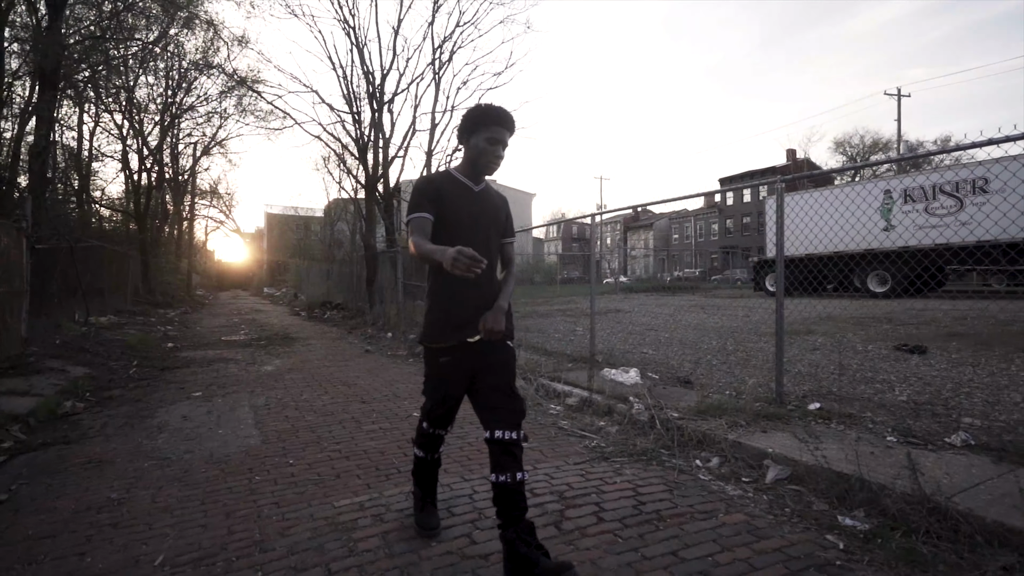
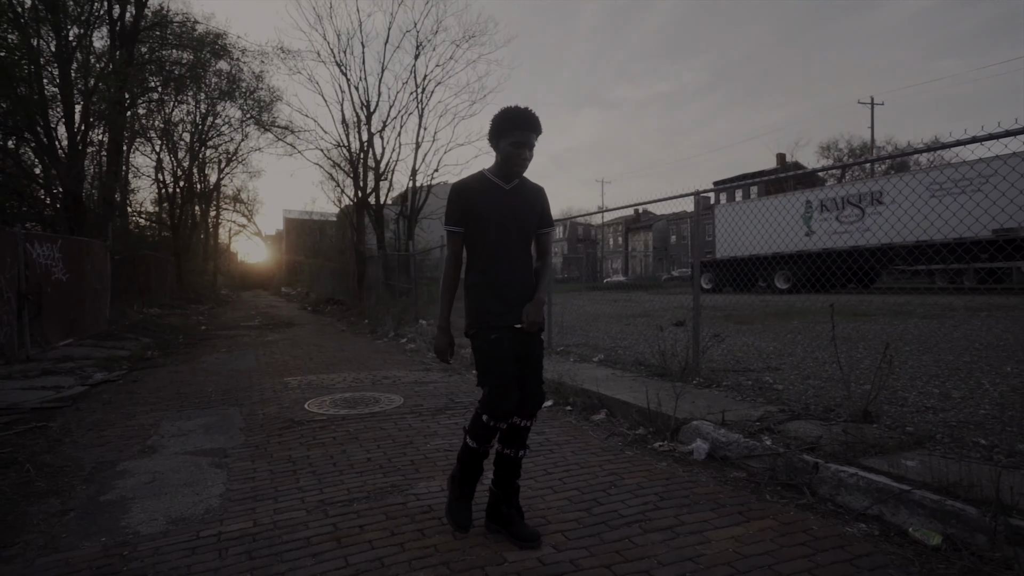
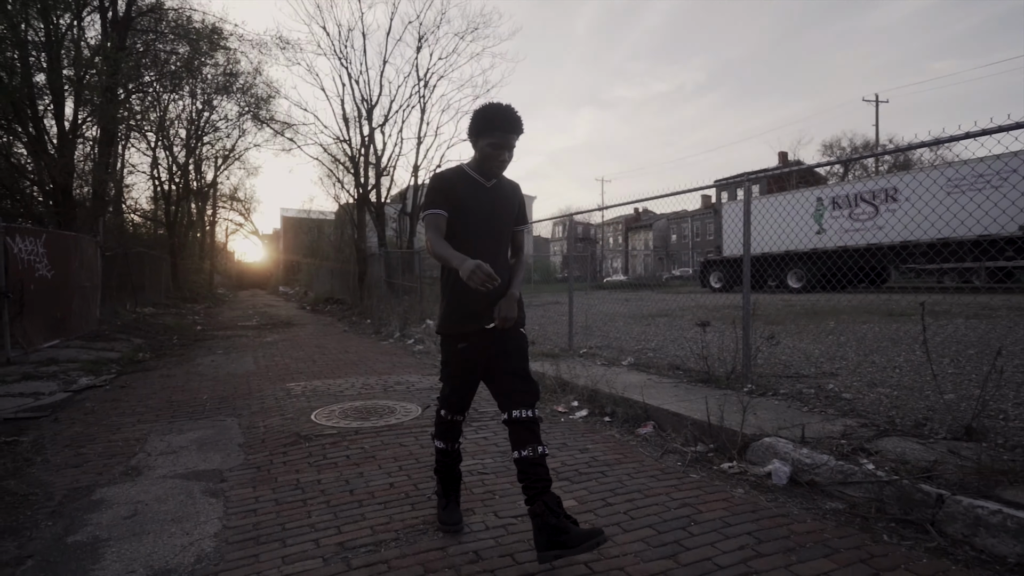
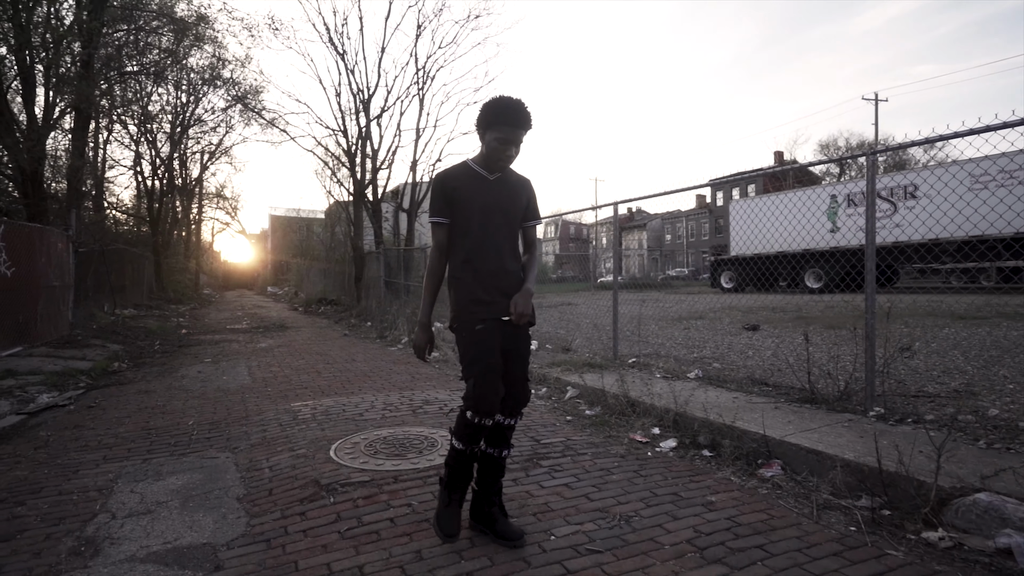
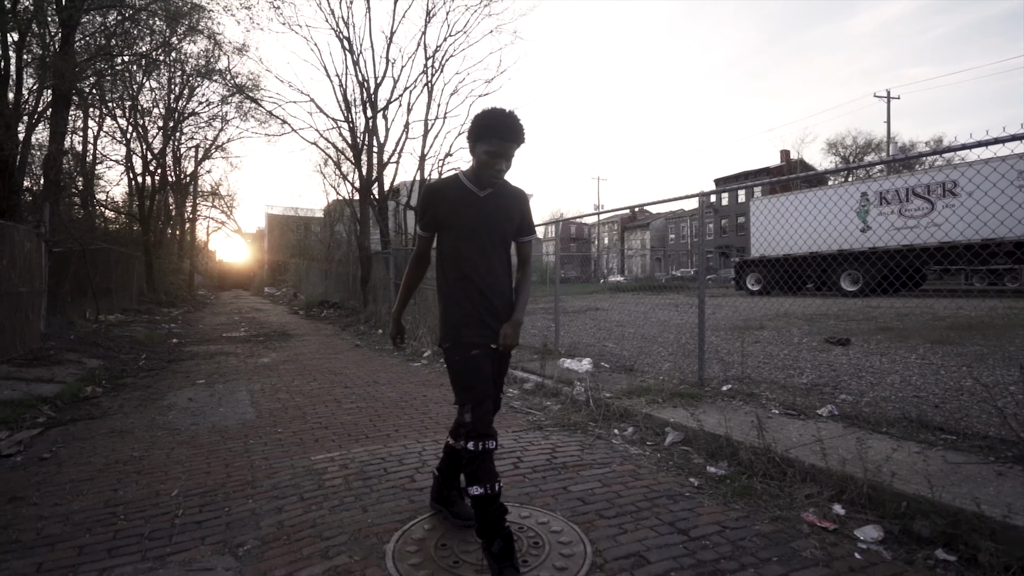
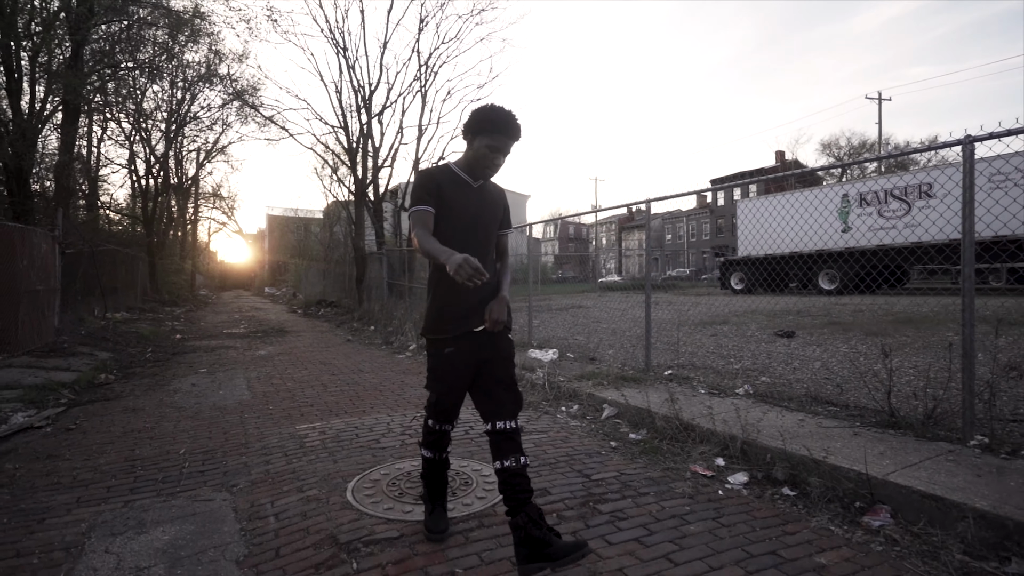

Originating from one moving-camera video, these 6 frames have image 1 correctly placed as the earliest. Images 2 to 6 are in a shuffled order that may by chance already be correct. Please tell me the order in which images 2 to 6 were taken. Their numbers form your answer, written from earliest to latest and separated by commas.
5, 6, 4, 3, 2
